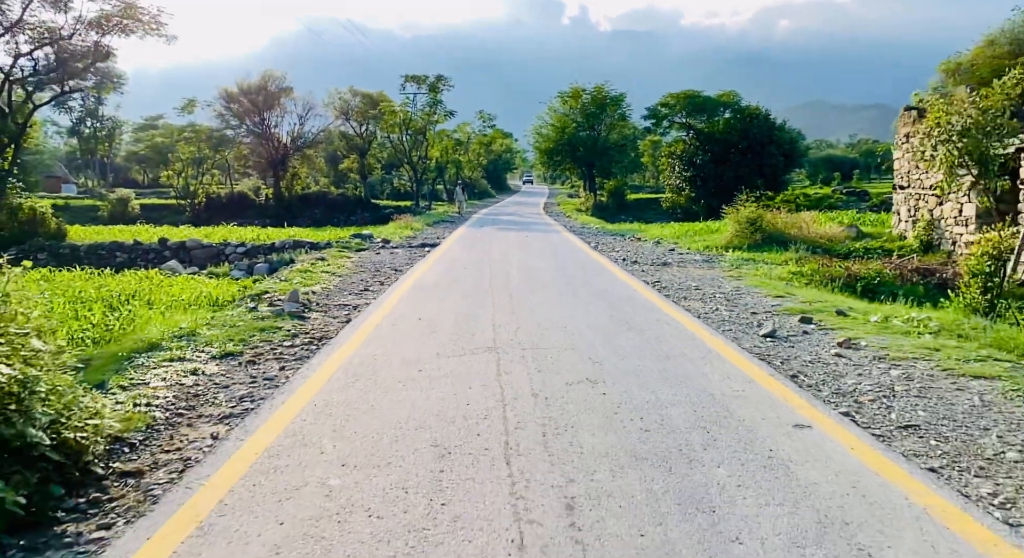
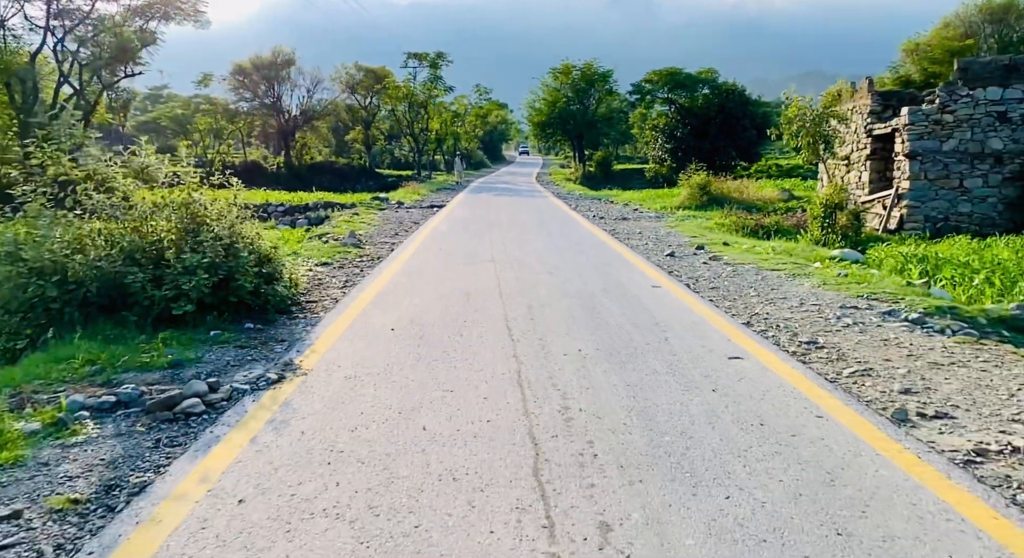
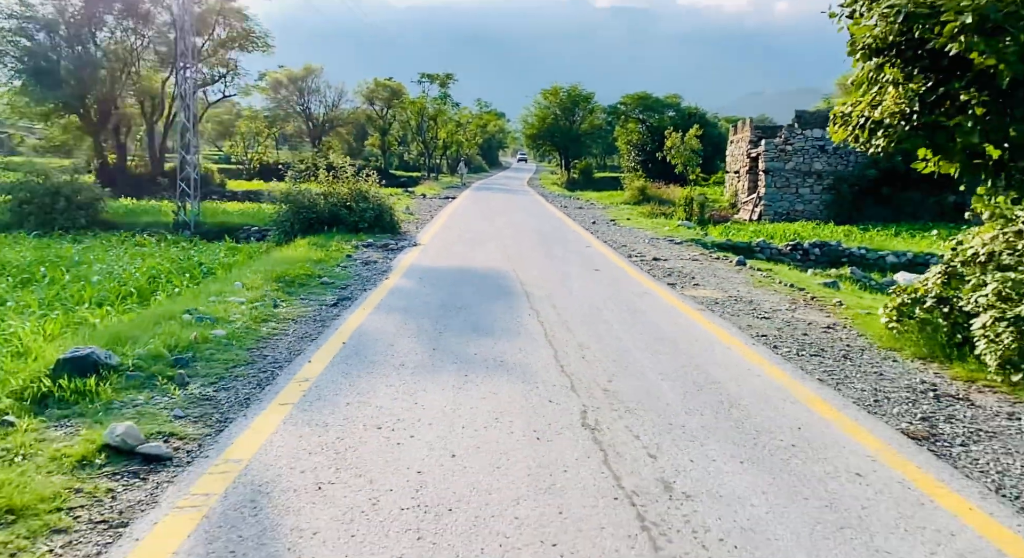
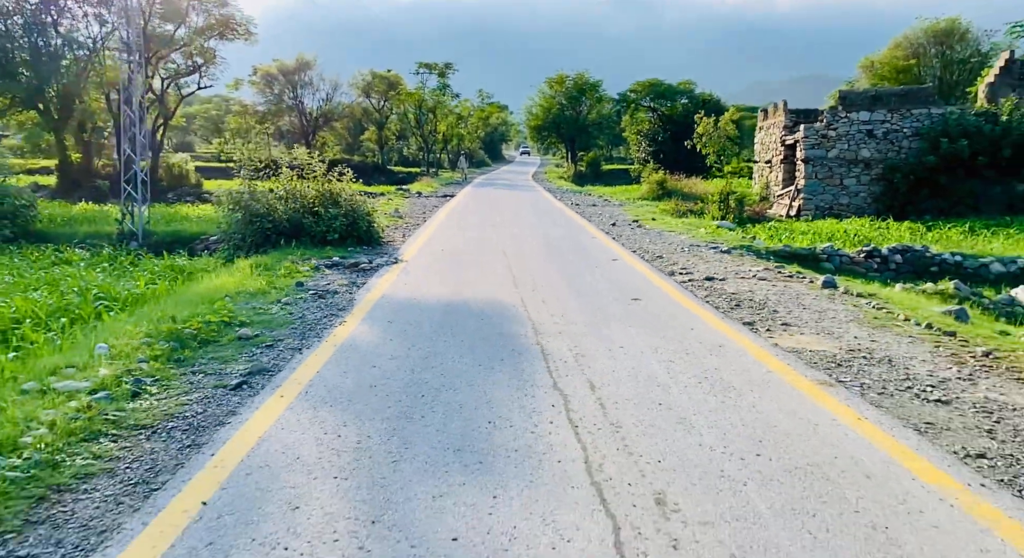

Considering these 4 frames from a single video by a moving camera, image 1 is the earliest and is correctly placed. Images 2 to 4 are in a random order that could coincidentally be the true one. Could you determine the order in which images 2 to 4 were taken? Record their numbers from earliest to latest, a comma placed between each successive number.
2, 4, 3
